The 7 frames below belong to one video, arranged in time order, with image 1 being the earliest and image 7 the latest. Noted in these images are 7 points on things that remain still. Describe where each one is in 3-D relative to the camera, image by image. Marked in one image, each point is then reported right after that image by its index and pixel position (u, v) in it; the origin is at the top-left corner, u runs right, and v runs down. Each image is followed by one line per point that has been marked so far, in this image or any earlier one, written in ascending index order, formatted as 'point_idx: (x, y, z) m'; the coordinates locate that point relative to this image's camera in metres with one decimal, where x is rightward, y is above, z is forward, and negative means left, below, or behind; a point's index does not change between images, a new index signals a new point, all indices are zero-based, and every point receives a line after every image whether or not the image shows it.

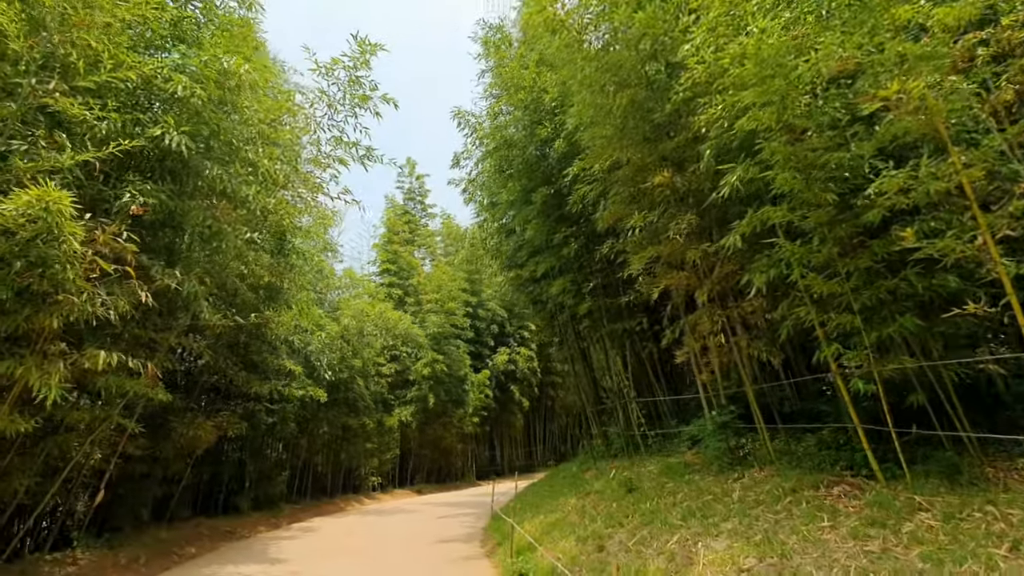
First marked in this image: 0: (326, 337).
0: (-2.6, -0.7, +7.3) m
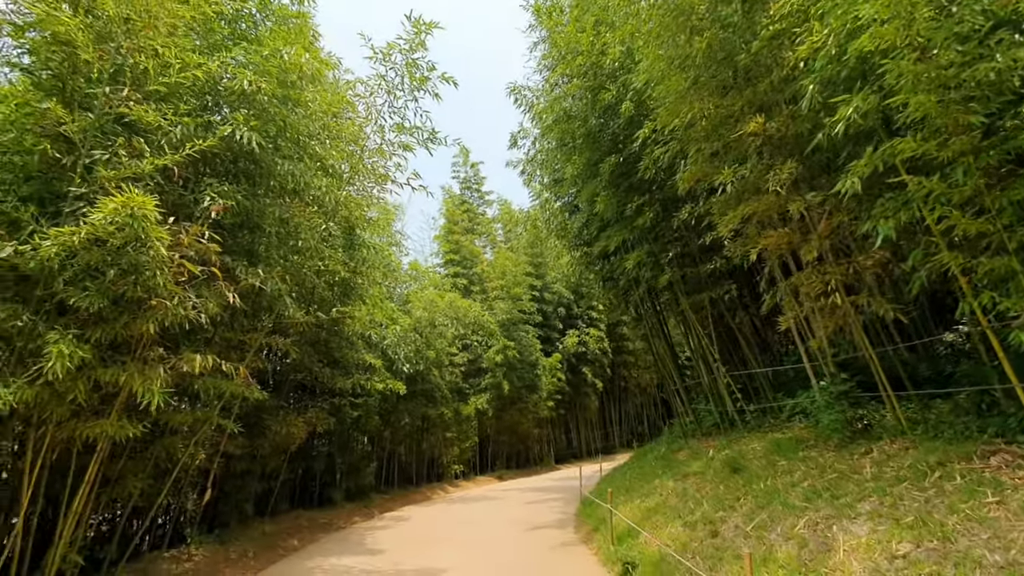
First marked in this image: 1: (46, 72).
0: (-1.6, -0.6, +7.3) m
1: (-2.3, +1.1, +2.6) m
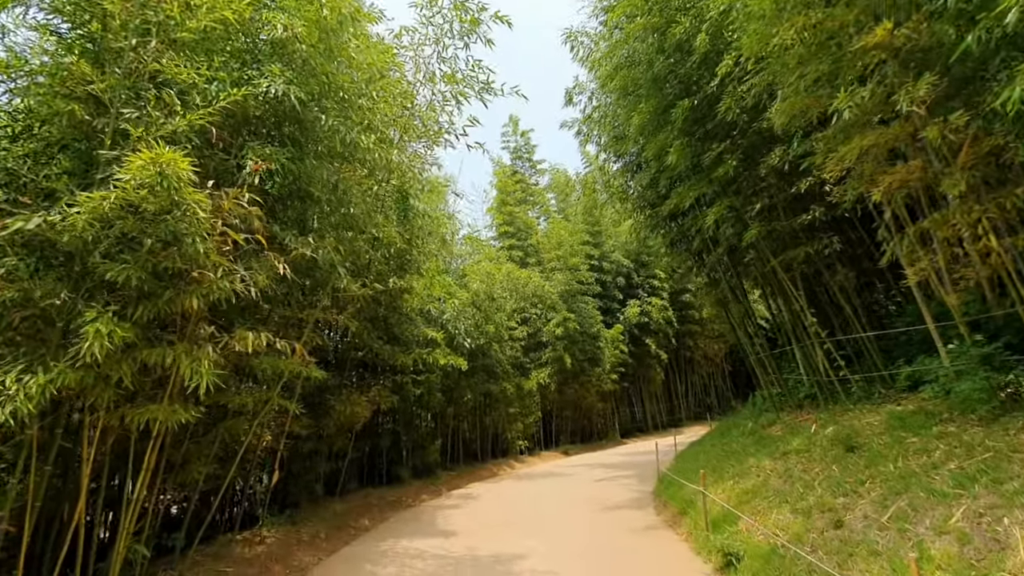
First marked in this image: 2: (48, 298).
0: (-0.7, -0.2, +7.1) m
1: (-2.0, +1.2, +2.4) m
2: (-1.8, 0.0, +2.0) m
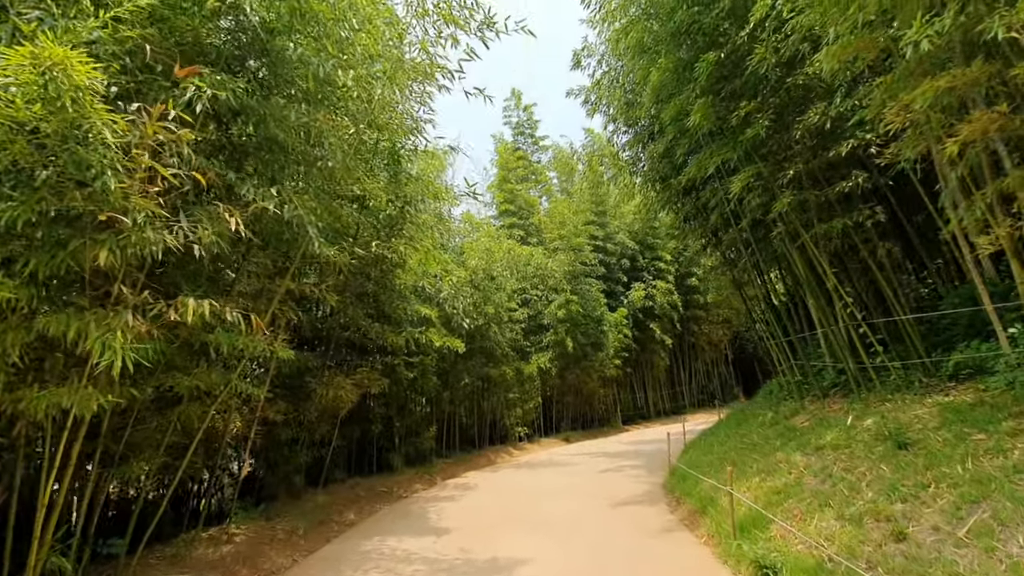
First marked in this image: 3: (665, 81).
0: (-0.7, +0.1, +6.6) m
1: (-2.0, +1.4, +1.9) m
2: (-1.8, +0.1, +1.5) m
3: (+1.4, +1.9, +4.8) m
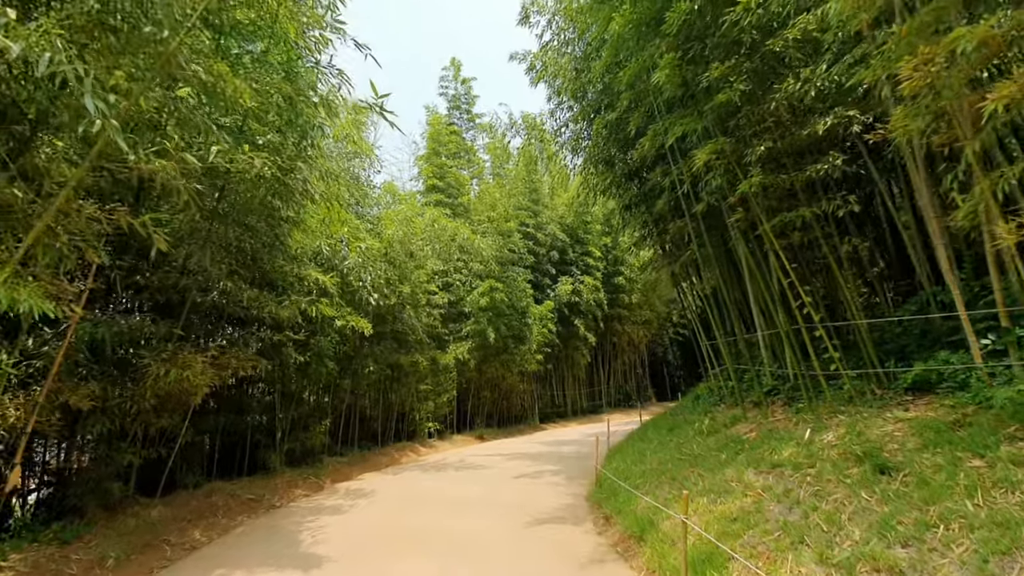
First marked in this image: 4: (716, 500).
0: (-1.6, +0.4, +5.6) m
1: (-2.0, +1.7, +0.7) m
2: (-1.9, +0.4, +0.4) m
3: (+0.9, +2.1, +4.2) m
4: (+1.2, -1.2, +3.0) m
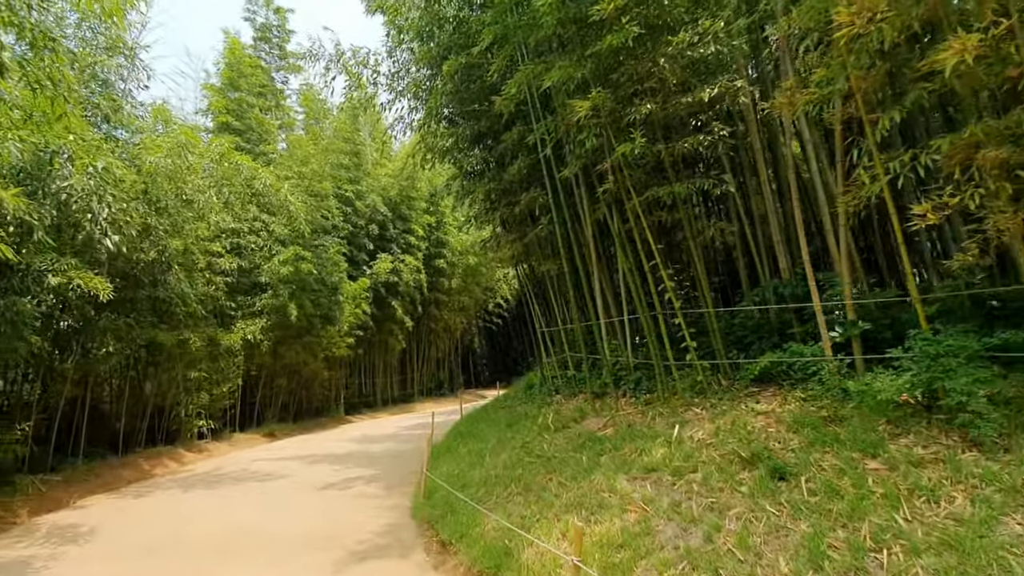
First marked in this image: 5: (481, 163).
0: (-3.0, +0.8, +3.9) m
1: (-1.6, +1.9, -0.9) m
2: (-1.5, +0.7, -1.1) m
3: (-0.1, +2.3, +3.4) m
4: (+0.4, -1.1, +2.4) m
5: (-0.3, +1.3, +5.2) m
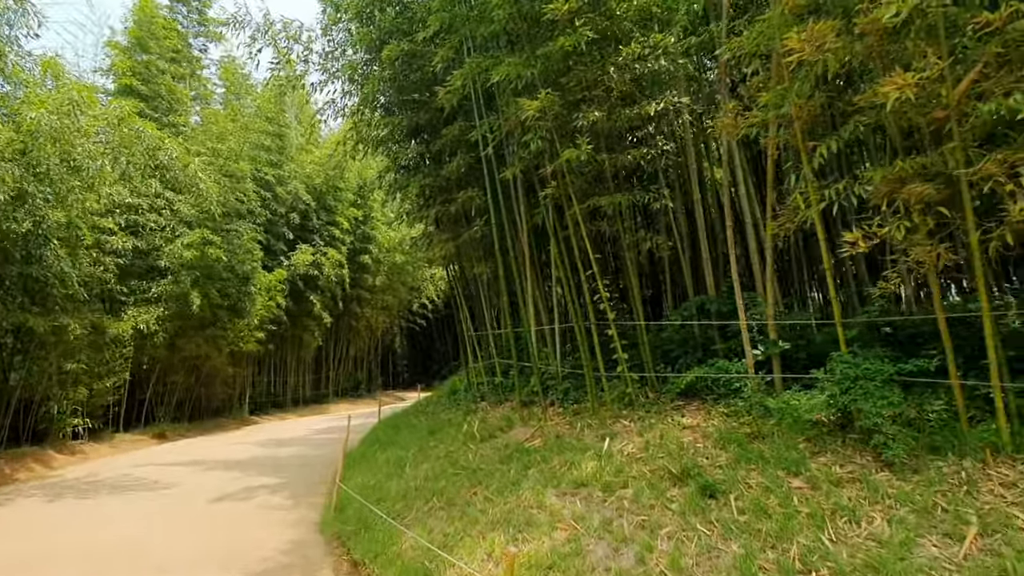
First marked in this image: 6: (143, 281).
0: (-3.4, +1.0, +3.3) m
1: (-1.3, +2.0, -1.2) m
2: (-1.2, +0.8, -1.4) m
3: (-0.3, +2.2, +3.2) m
4: (0.0, -1.1, +2.3) m
5: (-0.9, +1.3, +4.9) m
6: (-4.9, +0.1, +6.9) m
